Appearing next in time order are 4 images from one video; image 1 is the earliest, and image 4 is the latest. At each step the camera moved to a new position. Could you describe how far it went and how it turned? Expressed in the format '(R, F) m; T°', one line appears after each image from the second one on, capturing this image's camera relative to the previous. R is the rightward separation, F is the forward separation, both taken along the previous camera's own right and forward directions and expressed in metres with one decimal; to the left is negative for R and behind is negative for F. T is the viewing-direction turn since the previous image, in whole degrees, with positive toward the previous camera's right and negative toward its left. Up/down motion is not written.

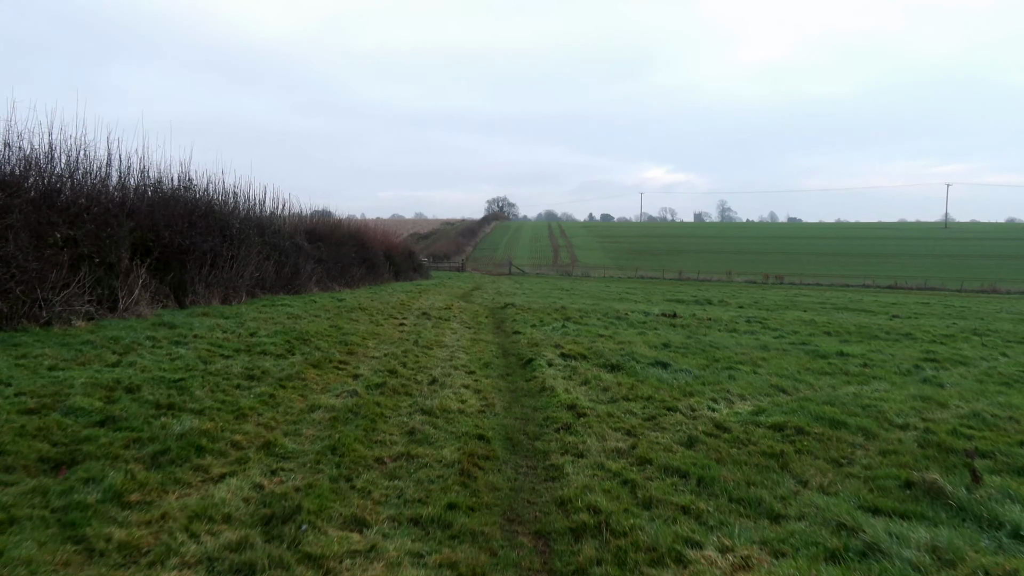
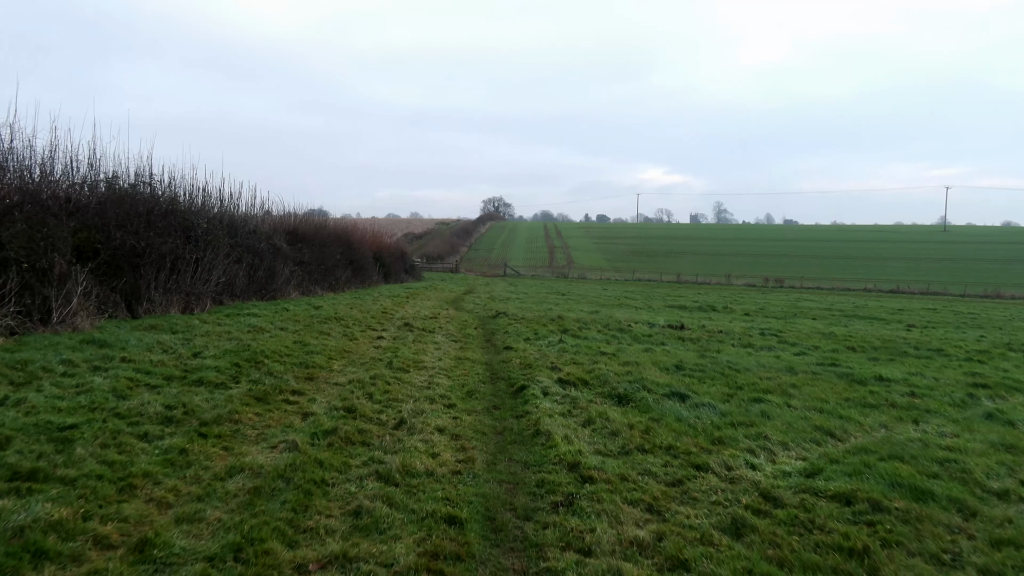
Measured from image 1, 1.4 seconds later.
(+0.1, +1.5) m; 0°
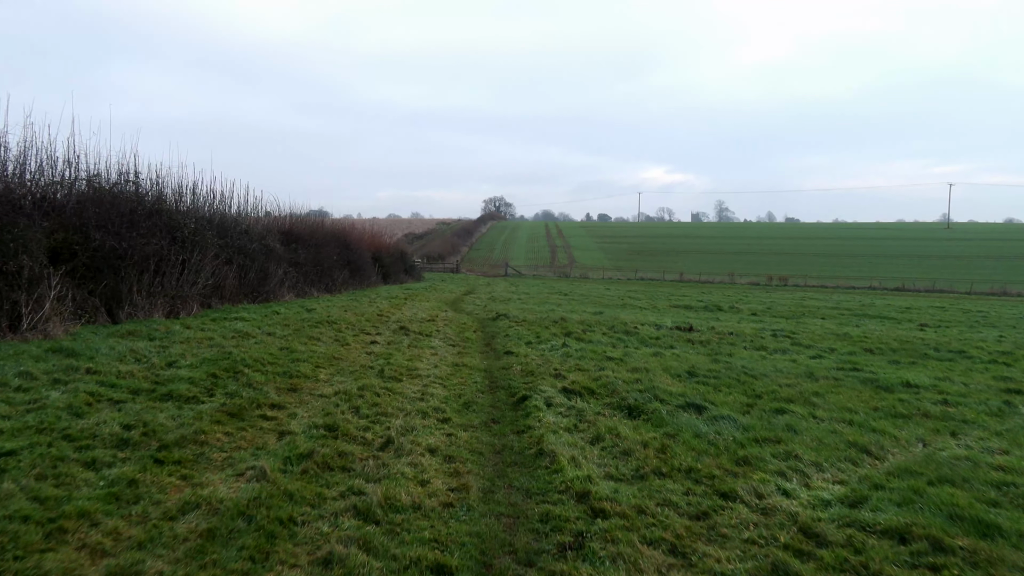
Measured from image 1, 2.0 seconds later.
(0.0, +0.7) m; 0°
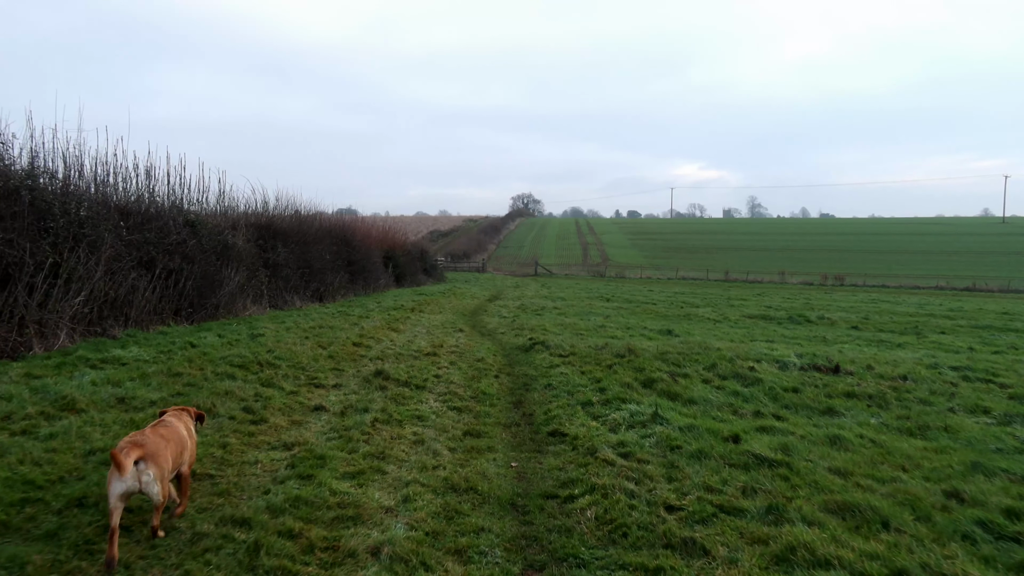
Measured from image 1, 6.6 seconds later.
(-0.2, +5.4) m; -2°
